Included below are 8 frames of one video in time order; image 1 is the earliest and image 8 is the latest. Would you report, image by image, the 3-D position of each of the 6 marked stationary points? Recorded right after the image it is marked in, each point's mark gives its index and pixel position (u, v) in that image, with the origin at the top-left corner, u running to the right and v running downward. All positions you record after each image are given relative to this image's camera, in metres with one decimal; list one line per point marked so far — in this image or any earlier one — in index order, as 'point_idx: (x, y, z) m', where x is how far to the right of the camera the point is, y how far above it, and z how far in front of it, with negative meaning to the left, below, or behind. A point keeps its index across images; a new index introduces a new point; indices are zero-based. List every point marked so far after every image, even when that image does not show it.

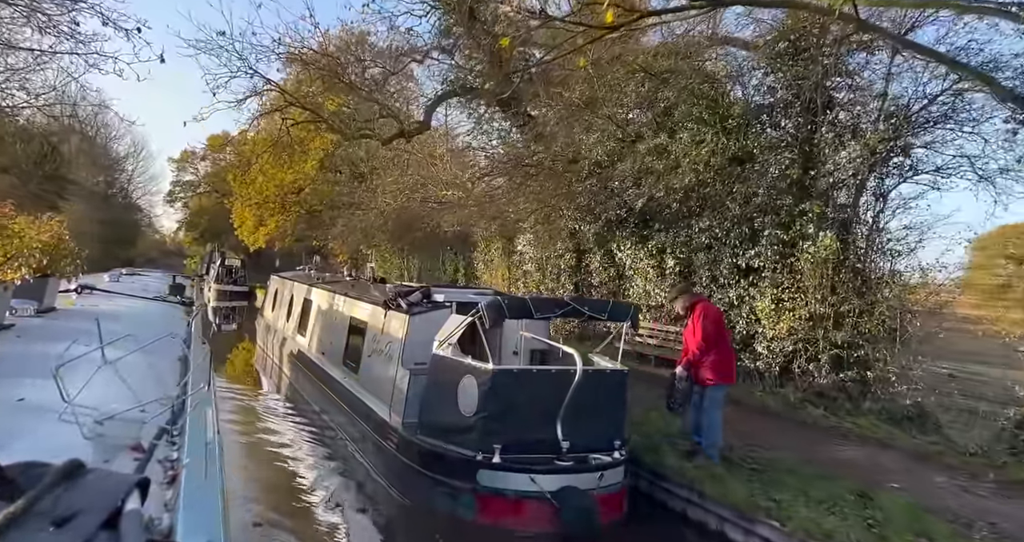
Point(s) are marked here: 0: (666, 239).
0: (+2.4, +0.5, +10.0) m
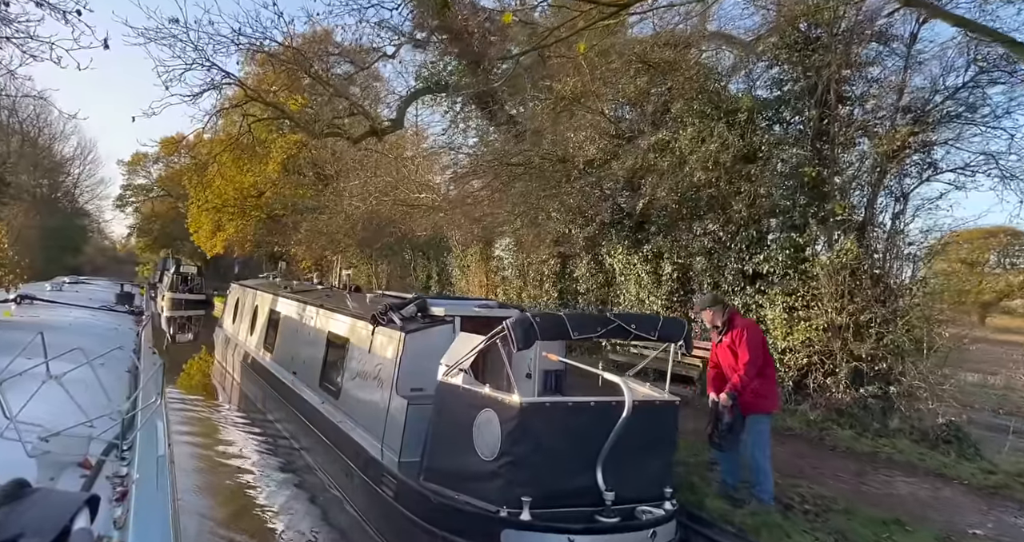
0: (+2.3, +0.4, +9.4) m
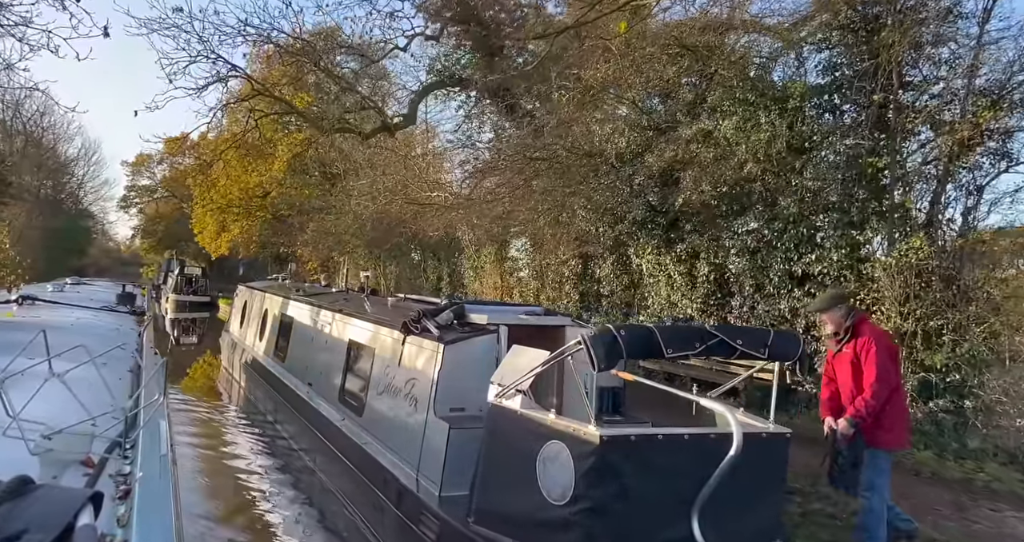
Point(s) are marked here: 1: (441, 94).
0: (+2.6, +0.4, +8.8) m
1: (-1.8, +4.5, +15.9) m
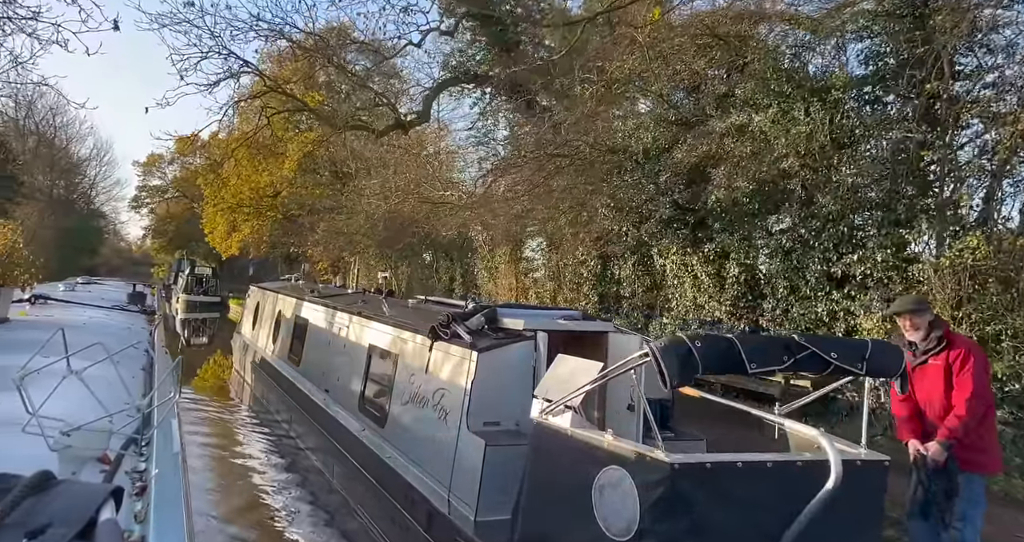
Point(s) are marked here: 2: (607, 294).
0: (+2.9, +0.4, +8.4) m
1: (-1.4, +4.5, +15.6) m
2: (+1.7, -0.4, +11.4) m
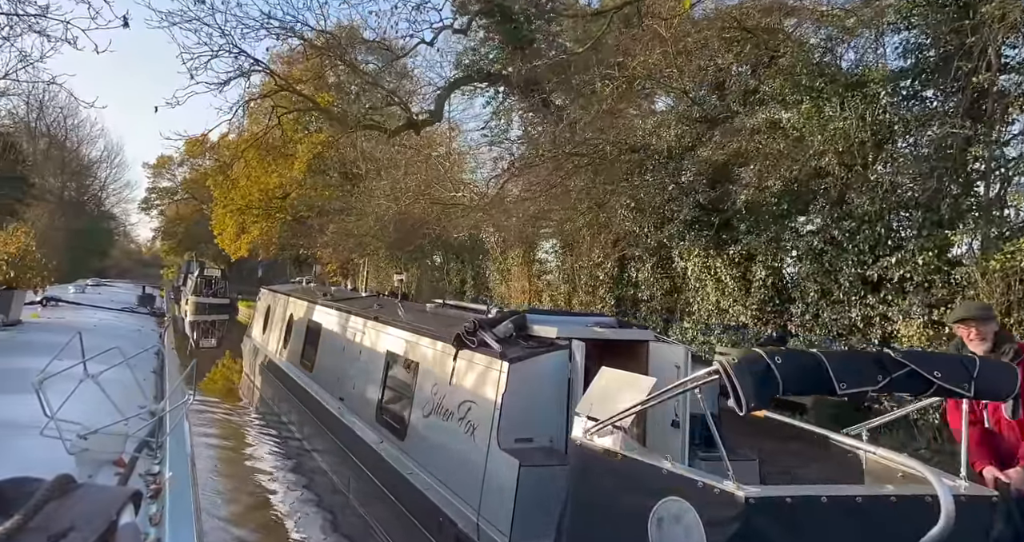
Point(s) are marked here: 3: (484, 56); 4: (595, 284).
0: (+3.1, +0.4, +8.1) m
1: (-1.1, +4.4, +15.3) m
2: (+2.0, -0.4, +11.1) m
3: (-0.7, +5.1, +14.8) m
4: (+1.6, -0.2, +11.7) m
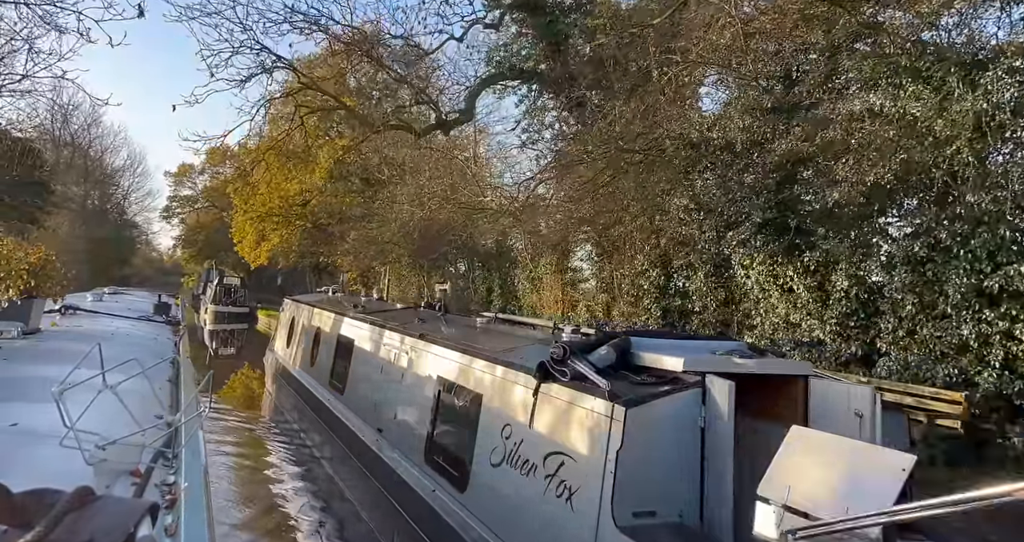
0: (+3.7, +0.2, +7.1) m
1: (-0.3, +4.2, +14.5) m
2: (+2.6, -0.6, +10.2) m
3: (+0.1, +4.9, +14.0) m
4: (+2.2, -0.4, +10.8) m
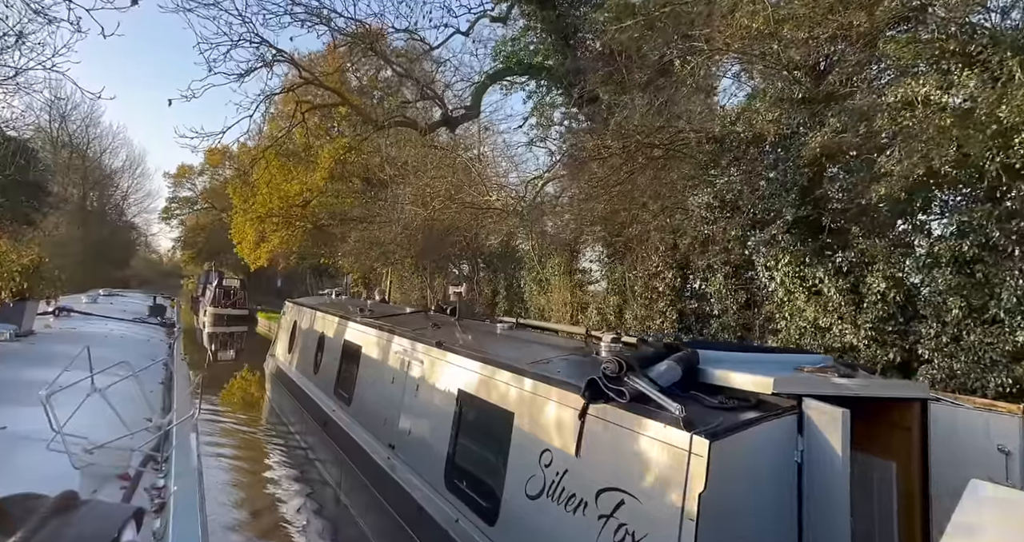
0: (+3.9, +0.2, +6.7) m
1: (-0.2, +4.2, +14.1) m
2: (+2.8, -0.6, +9.7) m
3: (+0.3, +4.8, +13.5) m
4: (+2.4, -0.4, +10.3) m
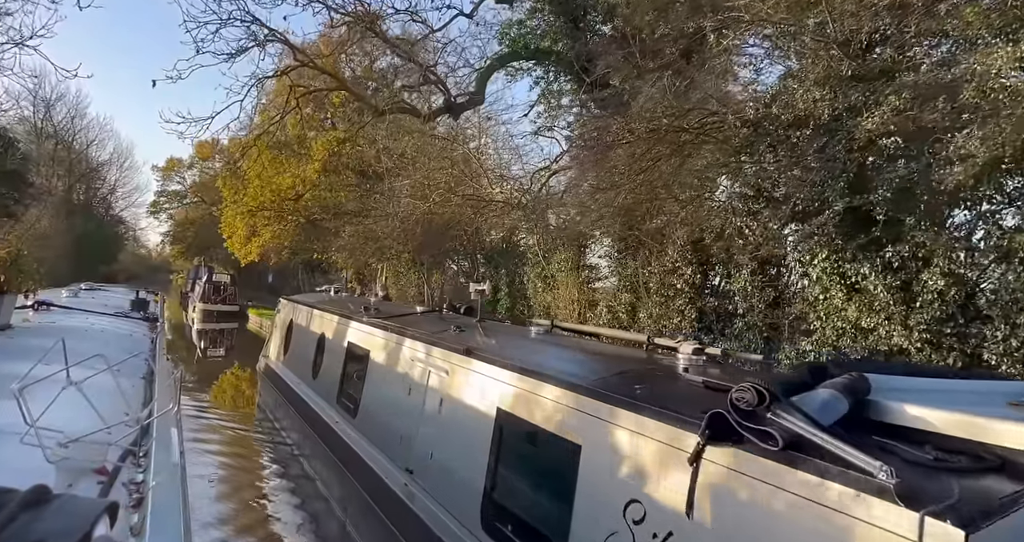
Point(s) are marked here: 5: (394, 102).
0: (+4.1, +0.3, +6.1) m
1: (0.0, +4.3, +13.4) m
2: (+3.0, -0.6, +9.1) m
3: (+0.4, +4.9, +12.8) m
4: (+2.6, -0.3, +9.7) m
5: (-2.2, +3.3, +12.1) m
